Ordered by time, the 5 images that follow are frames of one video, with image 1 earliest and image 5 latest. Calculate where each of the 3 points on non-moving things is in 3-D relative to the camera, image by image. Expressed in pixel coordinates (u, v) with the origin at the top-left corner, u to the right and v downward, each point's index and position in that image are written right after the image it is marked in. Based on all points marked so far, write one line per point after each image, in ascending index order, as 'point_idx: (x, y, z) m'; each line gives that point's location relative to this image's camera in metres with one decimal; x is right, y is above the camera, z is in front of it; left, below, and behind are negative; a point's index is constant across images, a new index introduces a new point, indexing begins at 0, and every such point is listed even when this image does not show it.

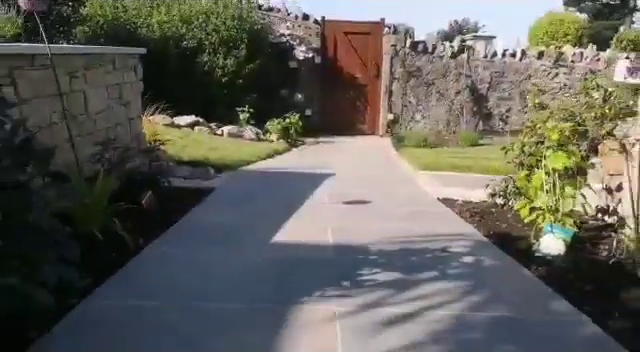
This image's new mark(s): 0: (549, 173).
0: (+2.4, 0.0, +4.6) m
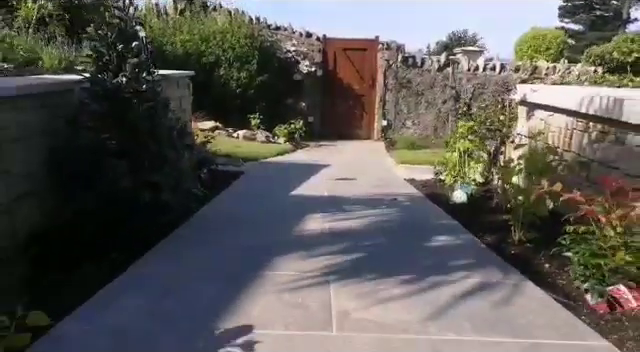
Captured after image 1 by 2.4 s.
0: (+2.4, +0.4, +7.6) m
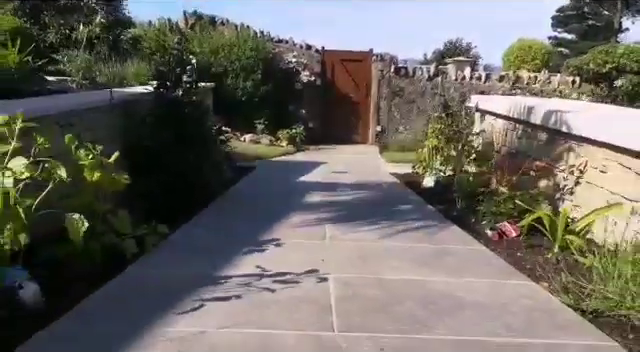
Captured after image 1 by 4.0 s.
0: (+2.4, +0.6, +9.6) m
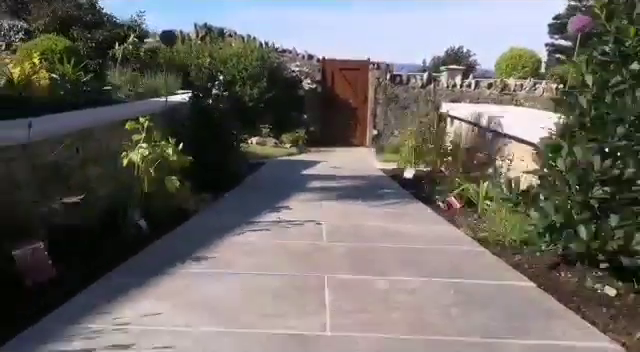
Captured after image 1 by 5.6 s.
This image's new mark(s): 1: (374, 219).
0: (+2.3, +0.7, +11.7) m
1: (+0.7, -0.6, +6.3) m
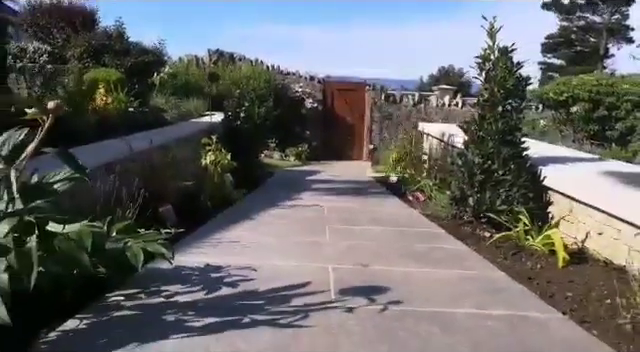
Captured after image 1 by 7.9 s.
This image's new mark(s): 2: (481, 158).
0: (+2.4, +0.6, +14.6) m
1: (+0.8, -0.6, +9.2) m
2: (+2.3, +0.3, +6.6) m
